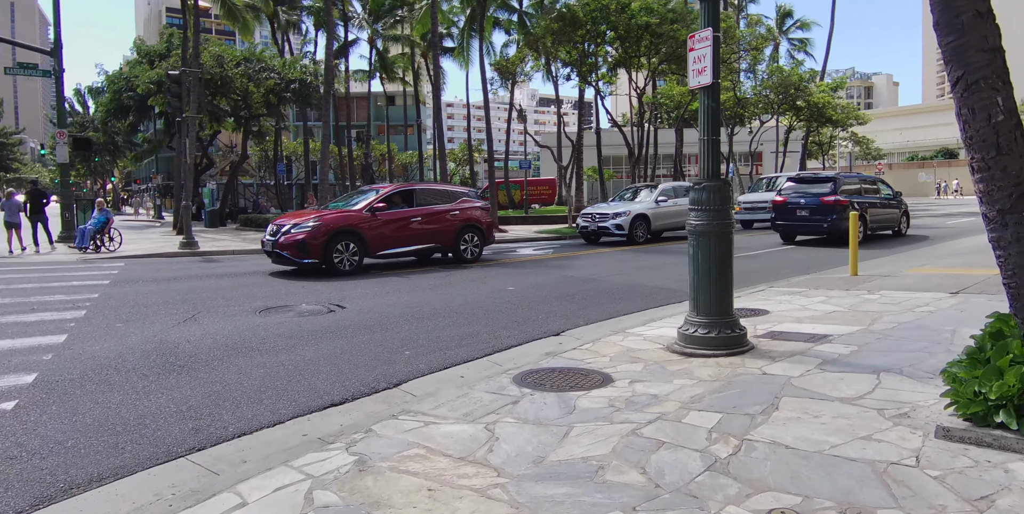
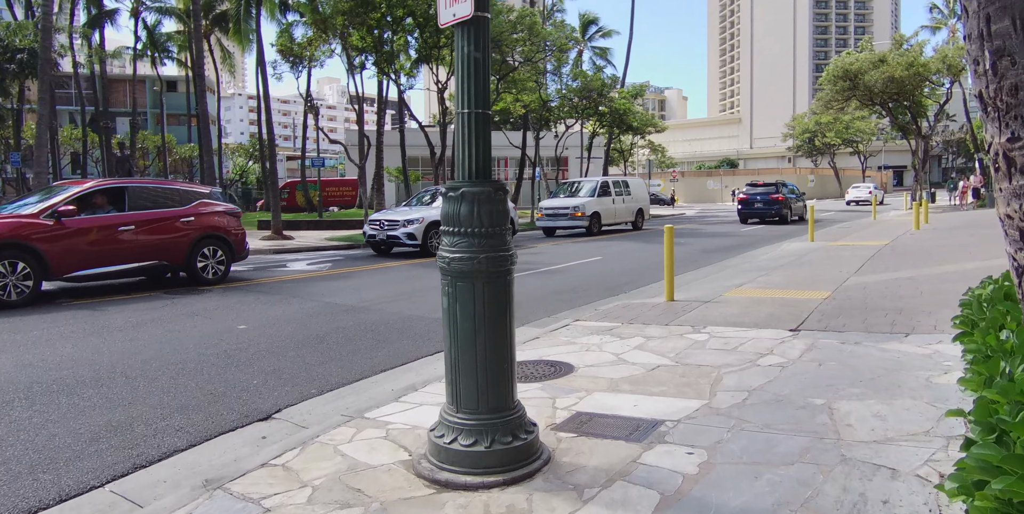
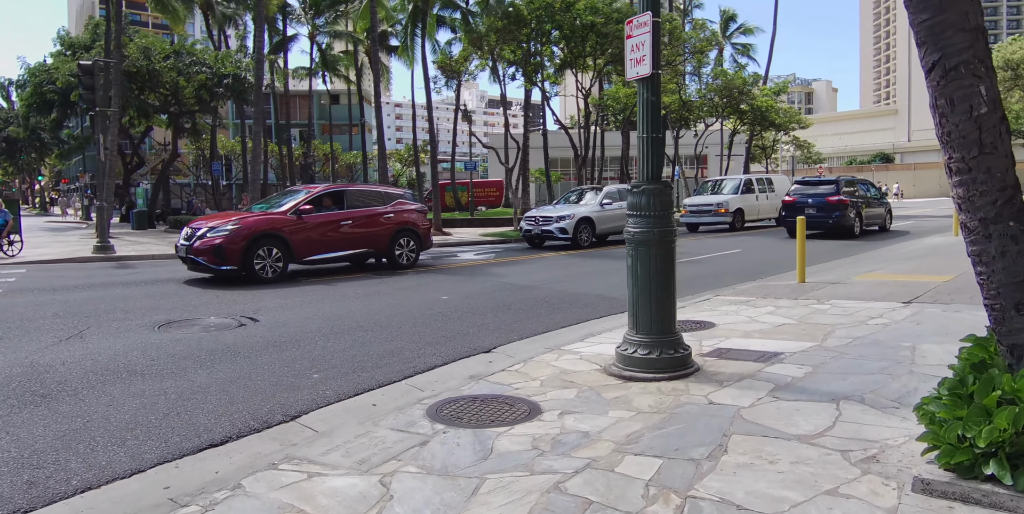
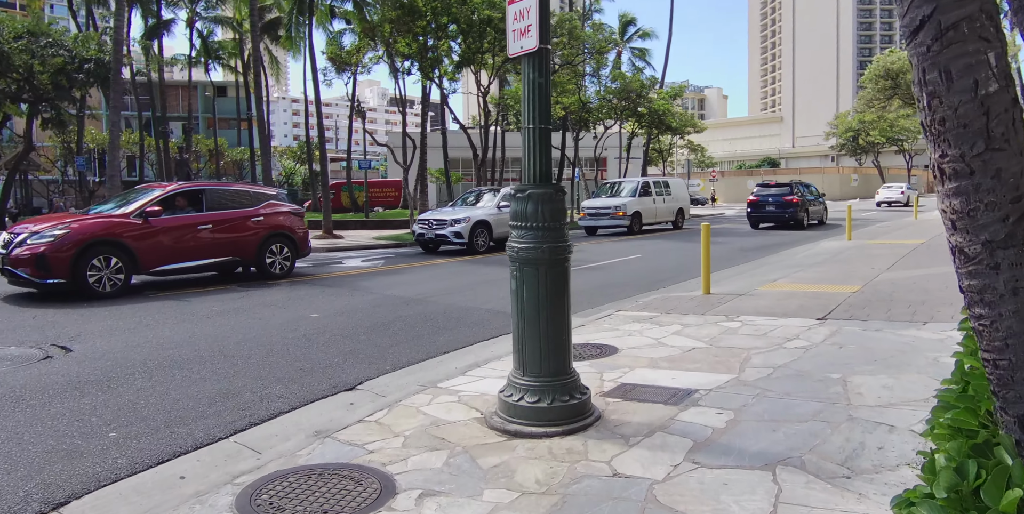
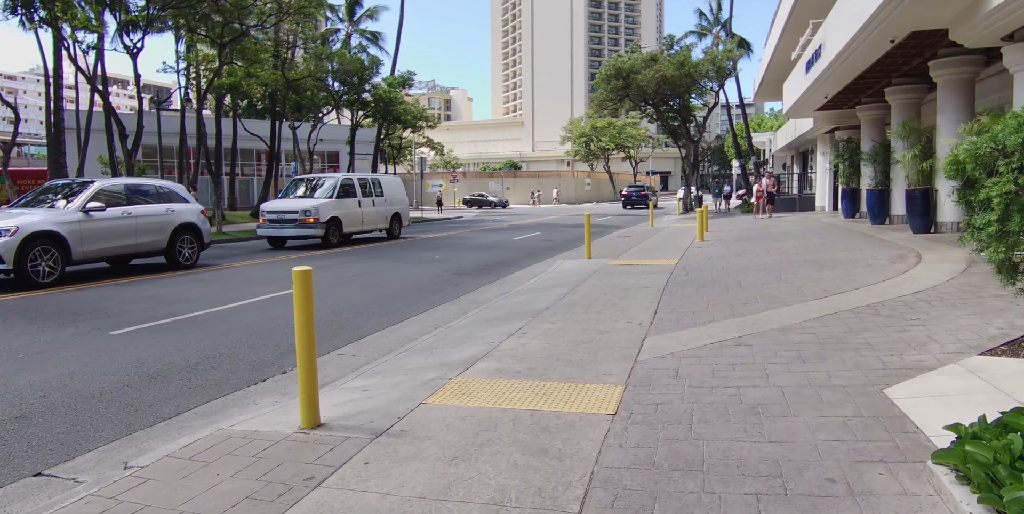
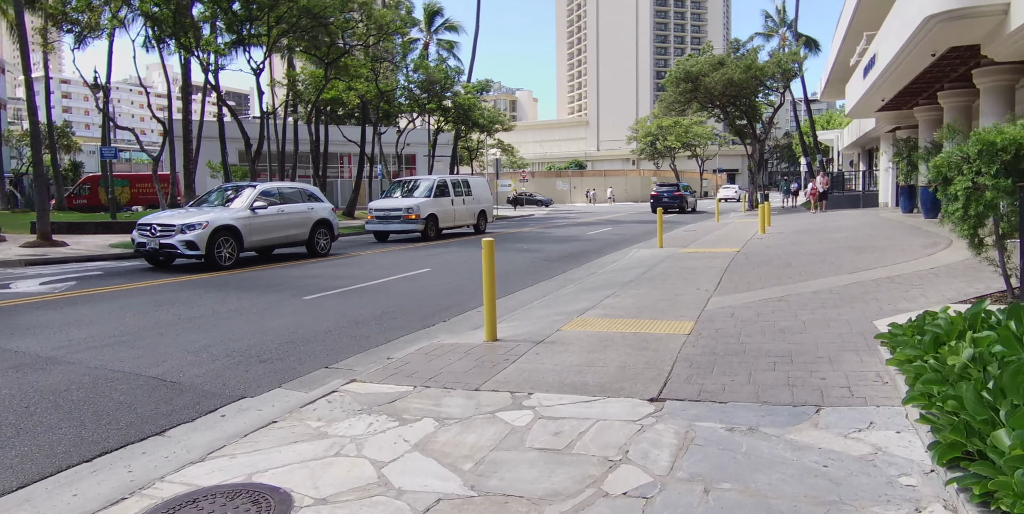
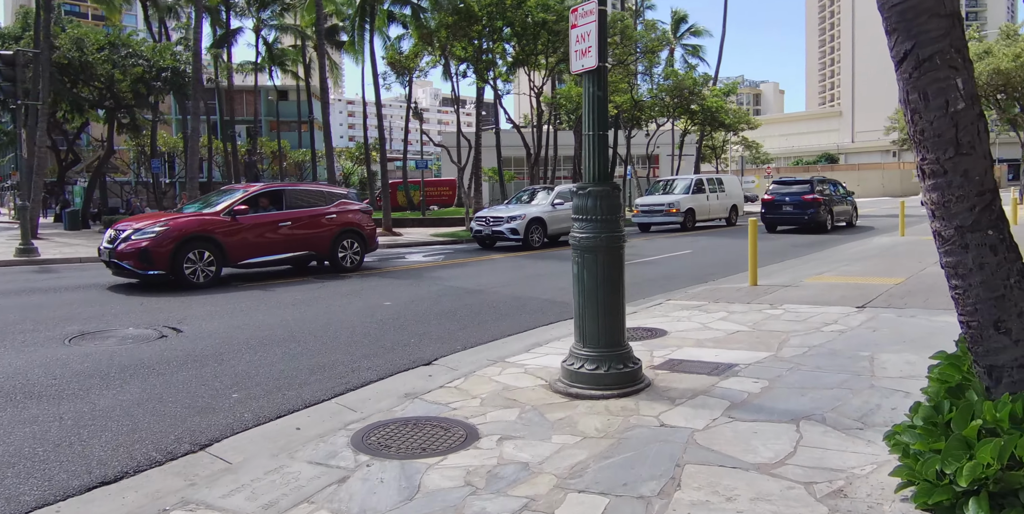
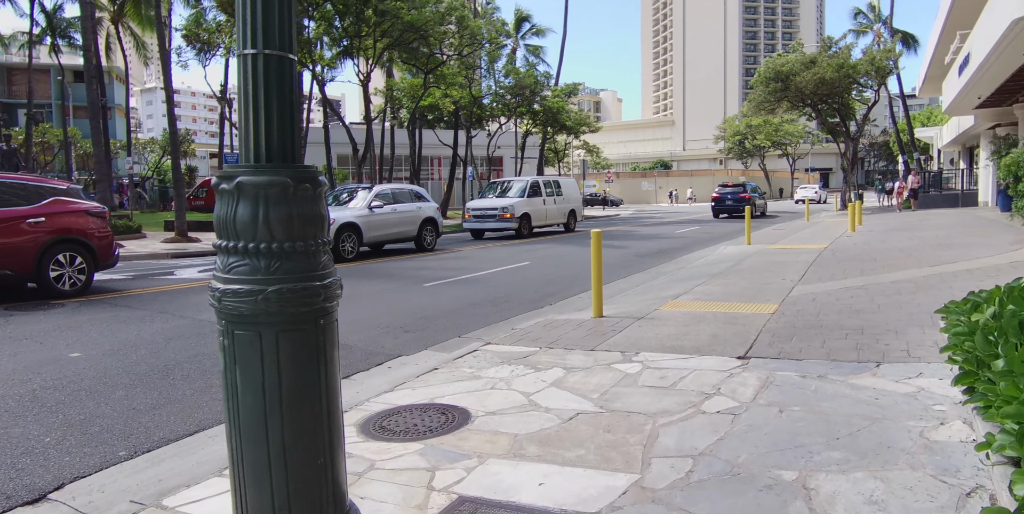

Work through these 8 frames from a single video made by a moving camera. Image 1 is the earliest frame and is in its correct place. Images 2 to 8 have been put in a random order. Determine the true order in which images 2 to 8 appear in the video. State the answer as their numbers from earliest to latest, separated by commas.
3, 7, 4, 2, 8, 6, 5
